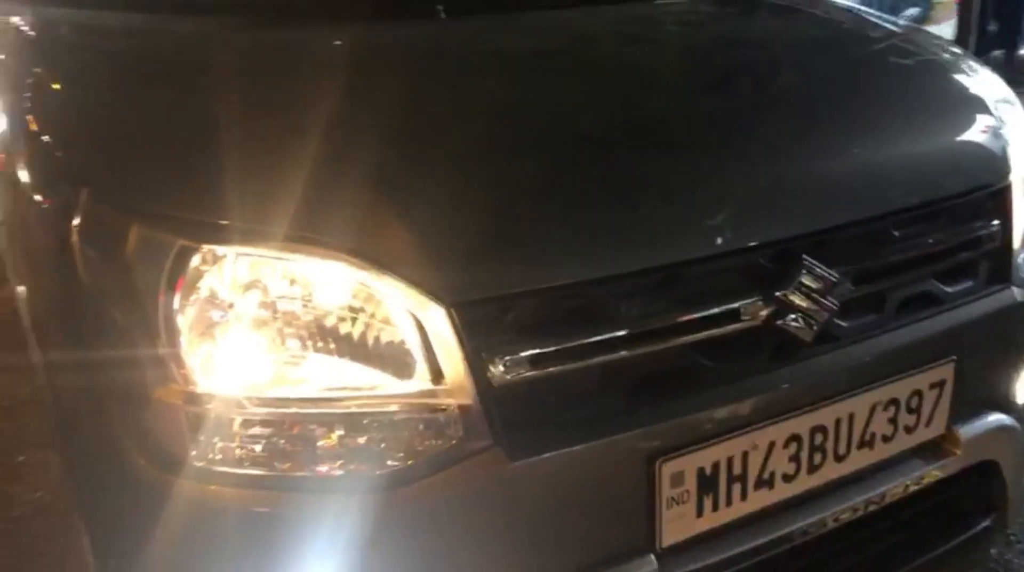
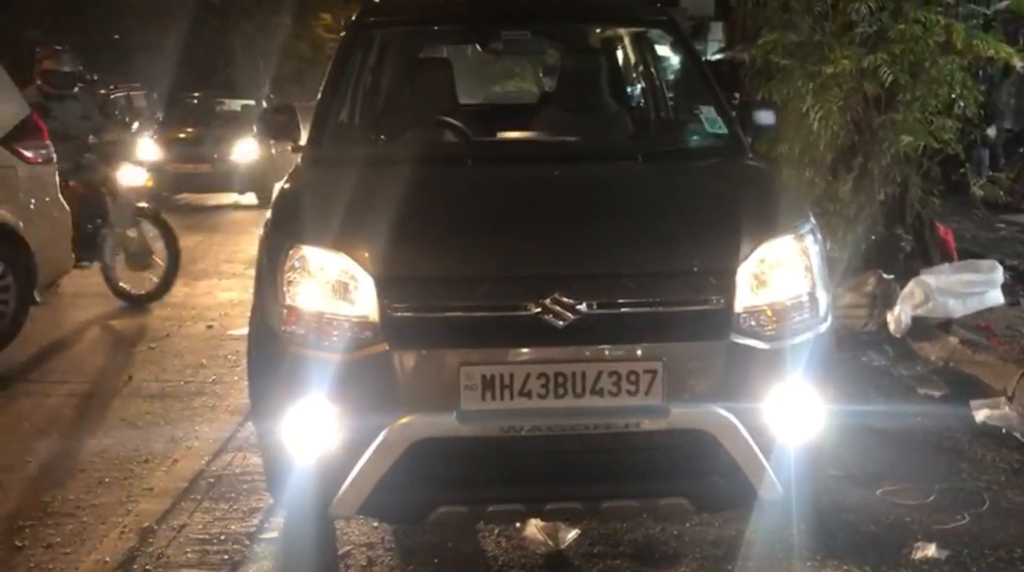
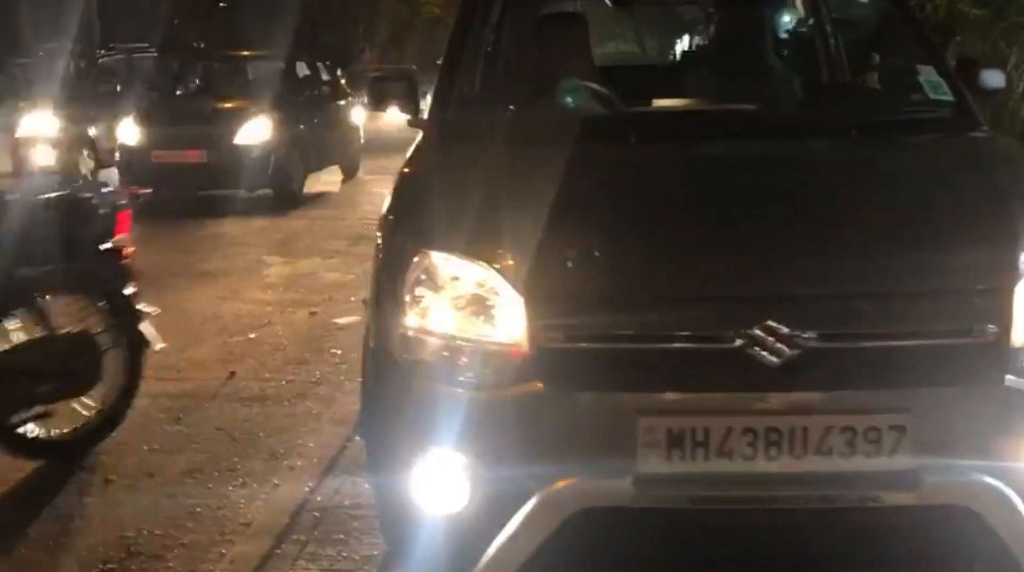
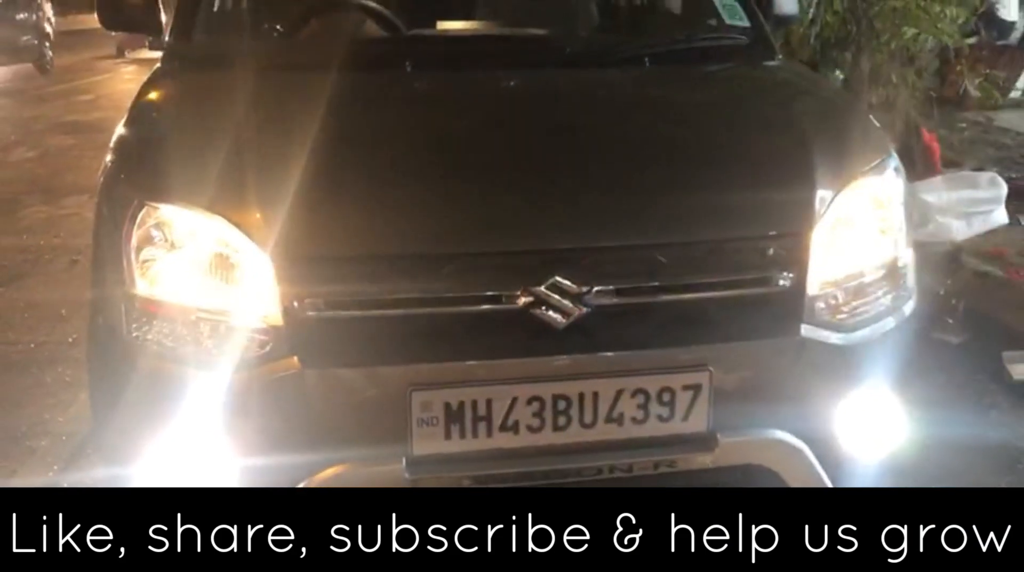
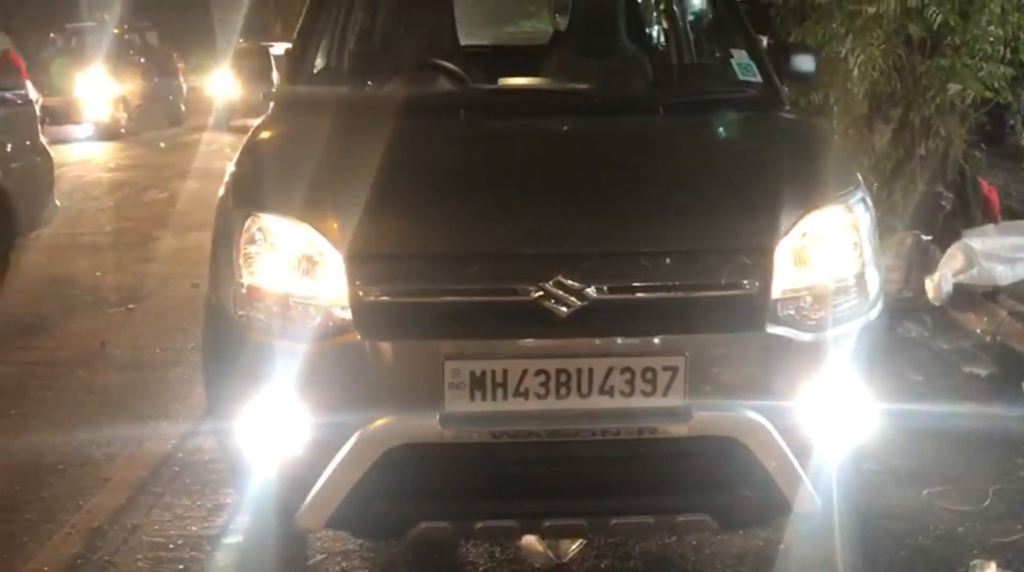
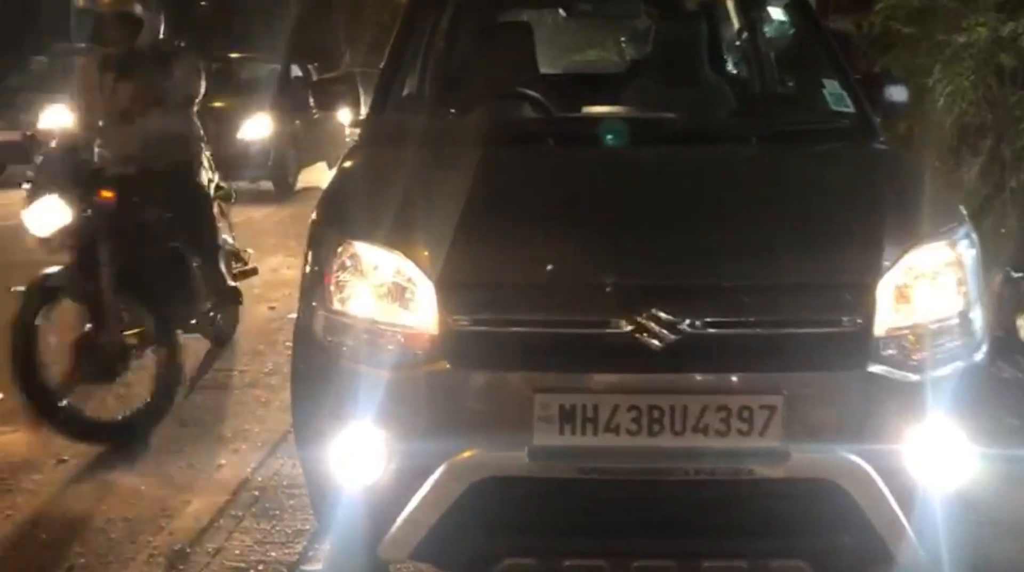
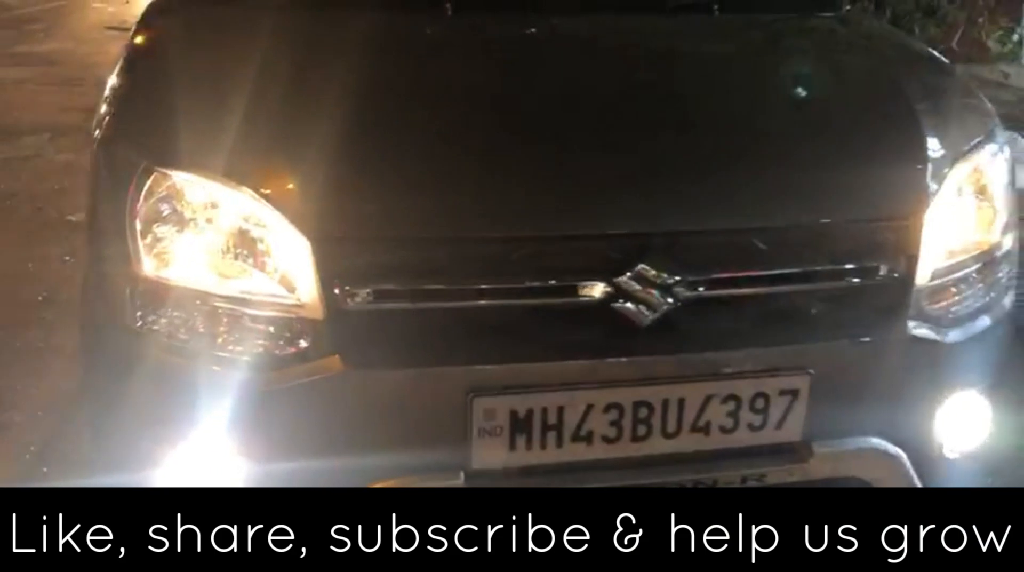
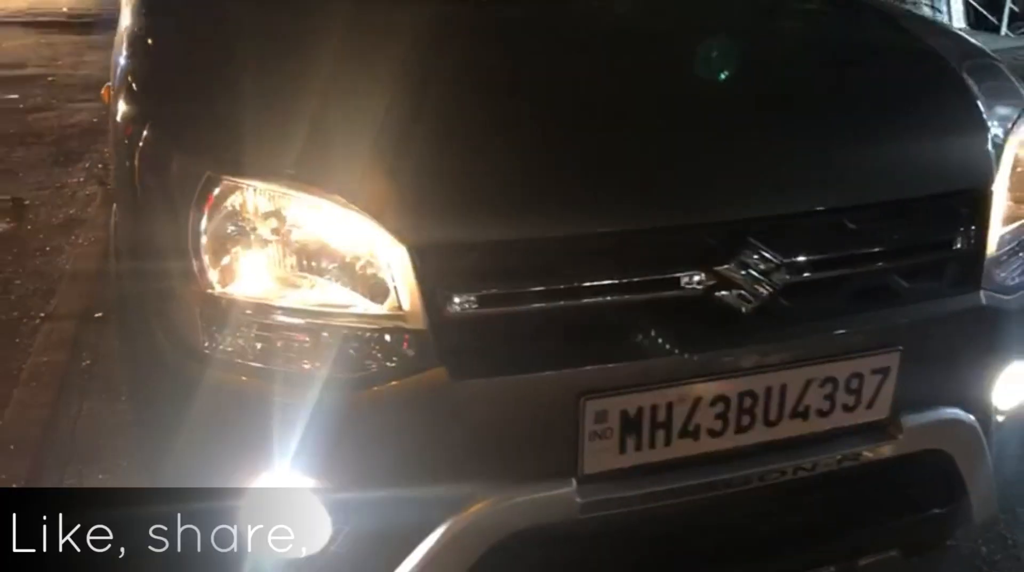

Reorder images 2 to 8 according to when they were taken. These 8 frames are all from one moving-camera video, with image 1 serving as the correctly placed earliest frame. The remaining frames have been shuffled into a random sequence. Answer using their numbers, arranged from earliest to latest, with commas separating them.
8, 7, 4, 5, 2, 6, 3
